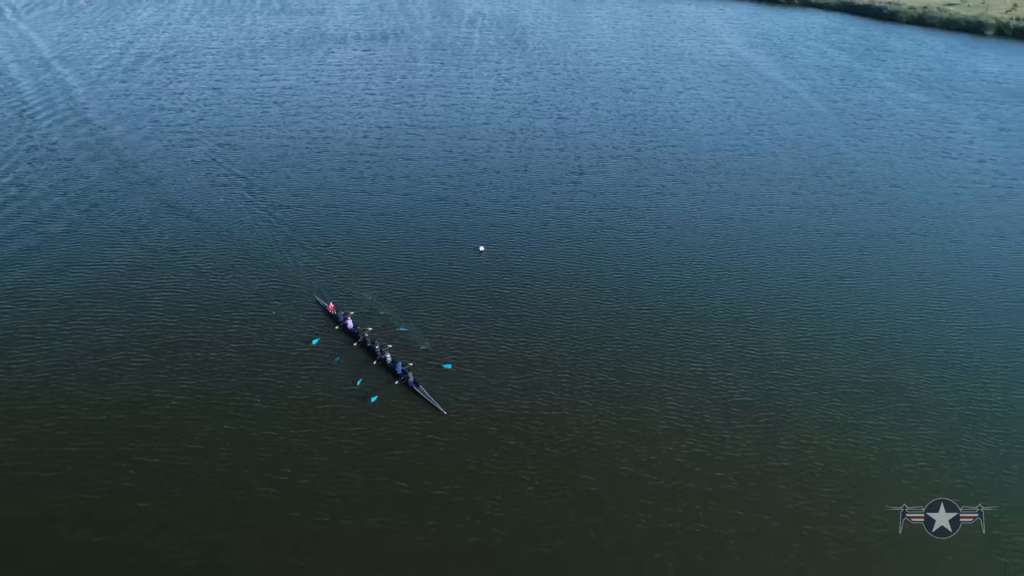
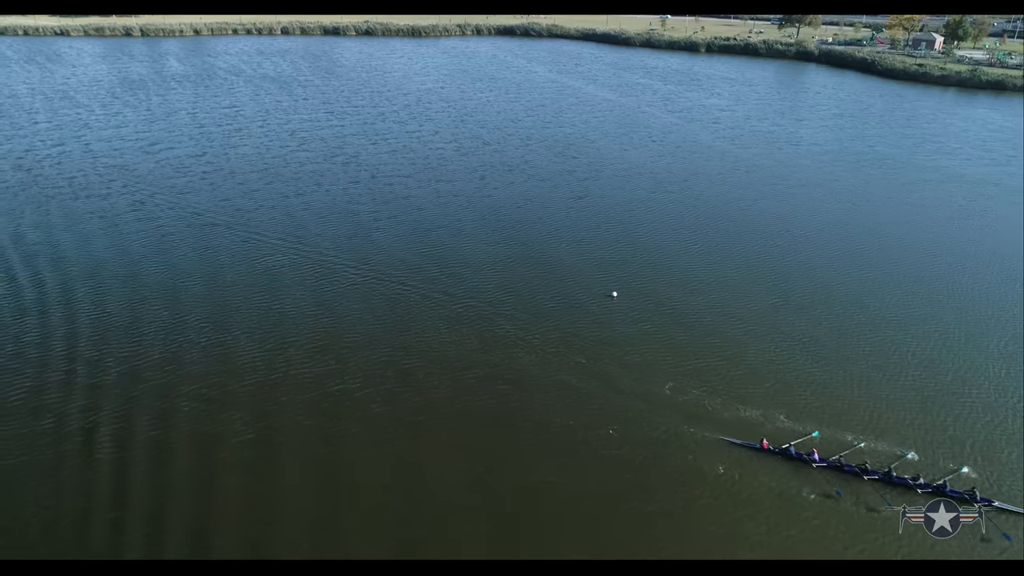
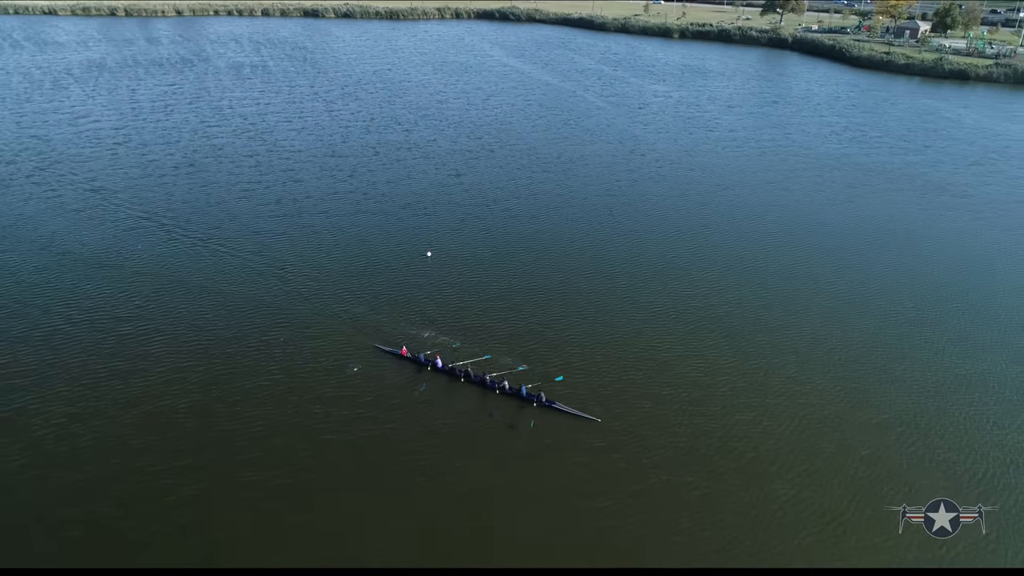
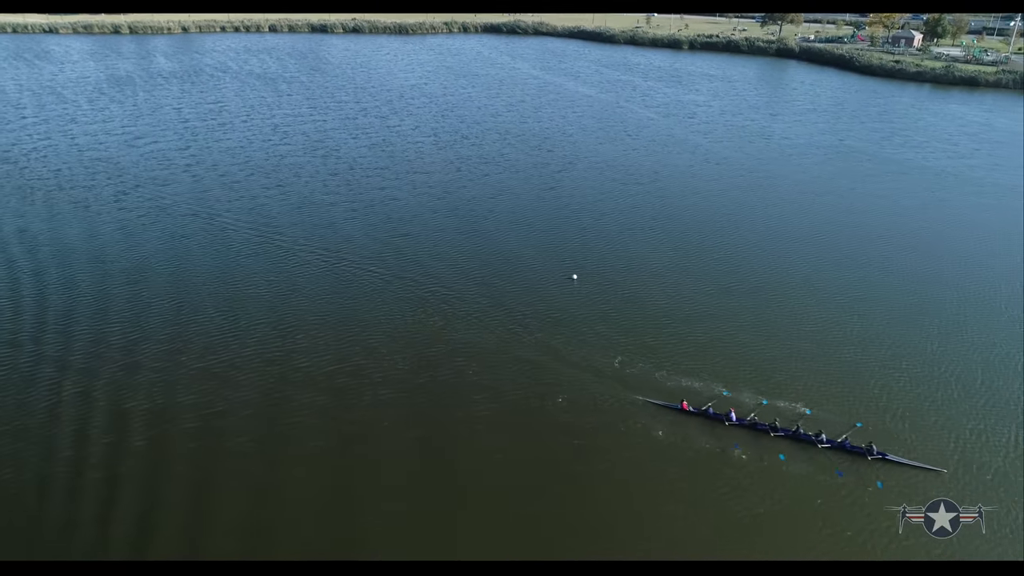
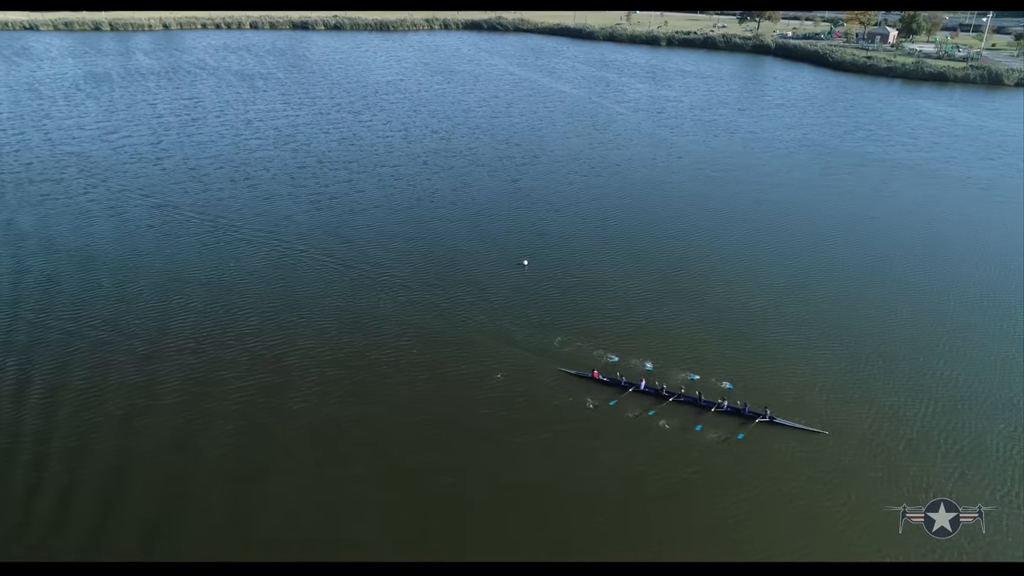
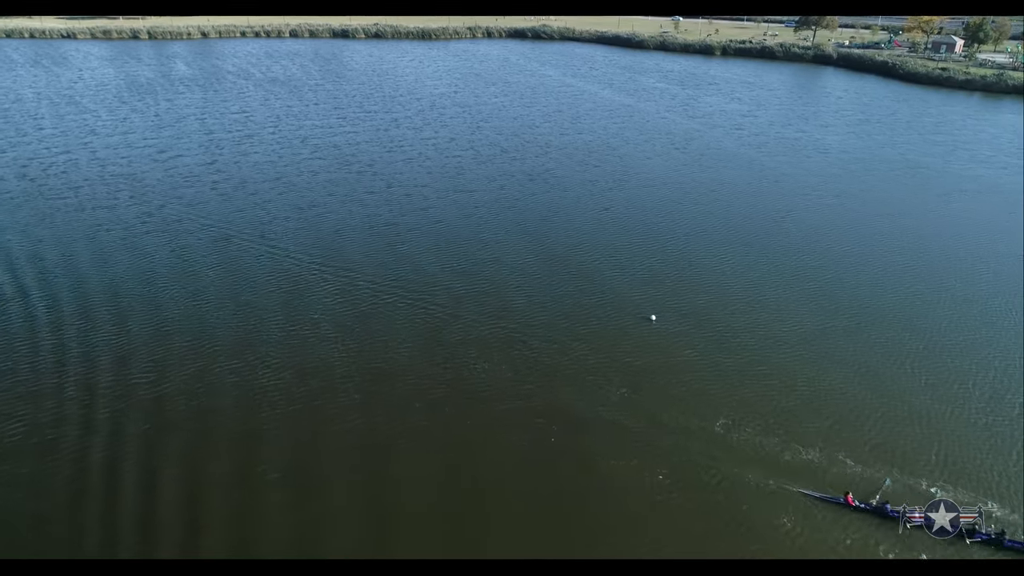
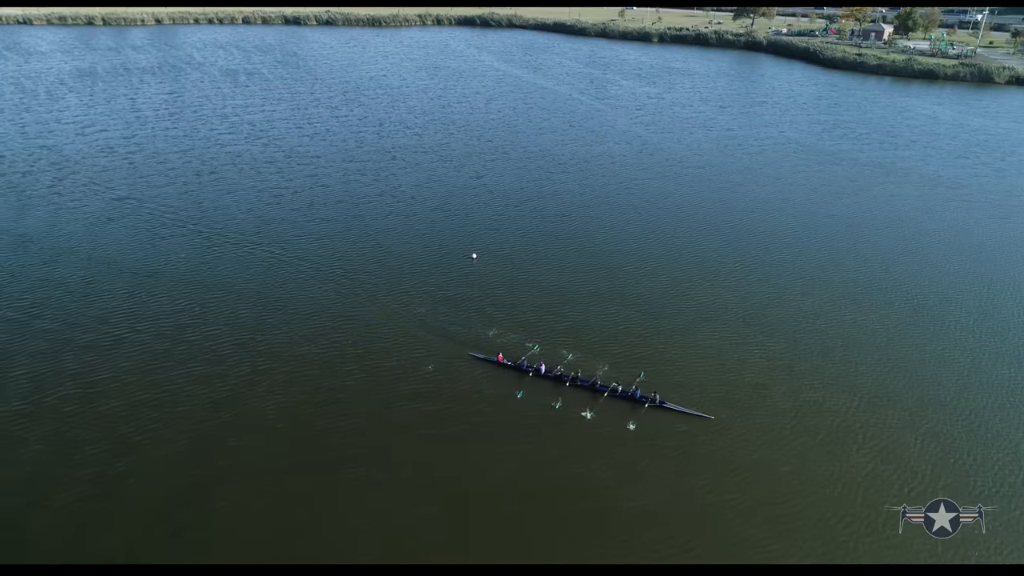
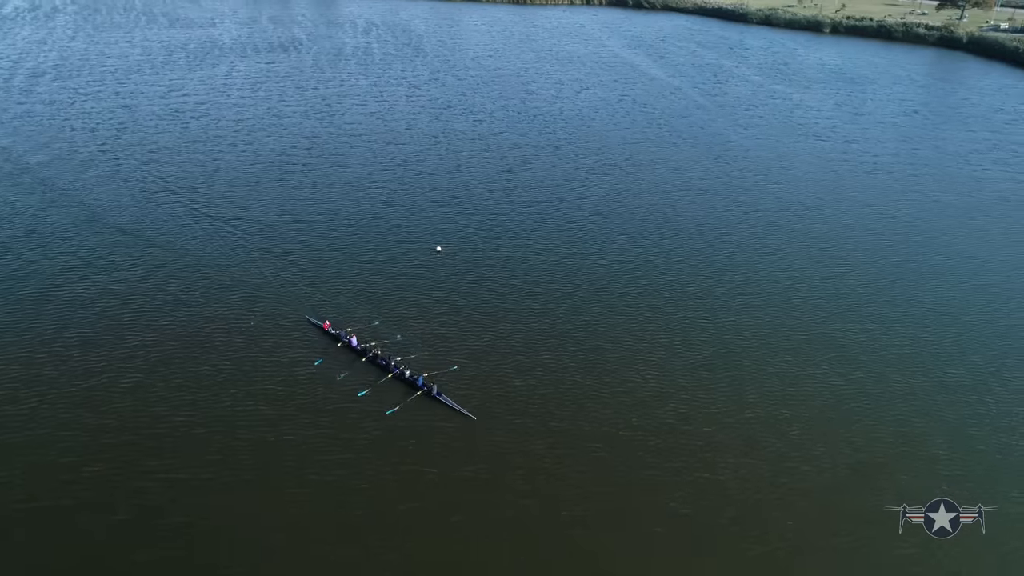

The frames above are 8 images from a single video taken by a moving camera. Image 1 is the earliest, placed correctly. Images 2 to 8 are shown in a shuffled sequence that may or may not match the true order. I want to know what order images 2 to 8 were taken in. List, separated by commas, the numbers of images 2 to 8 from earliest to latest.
8, 3, 7, 5, 4, 2, 6
